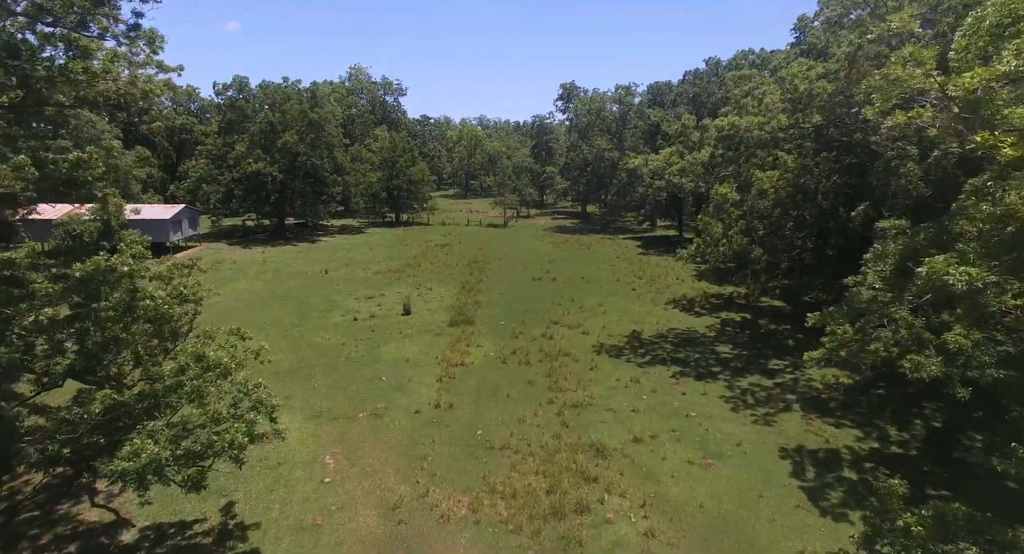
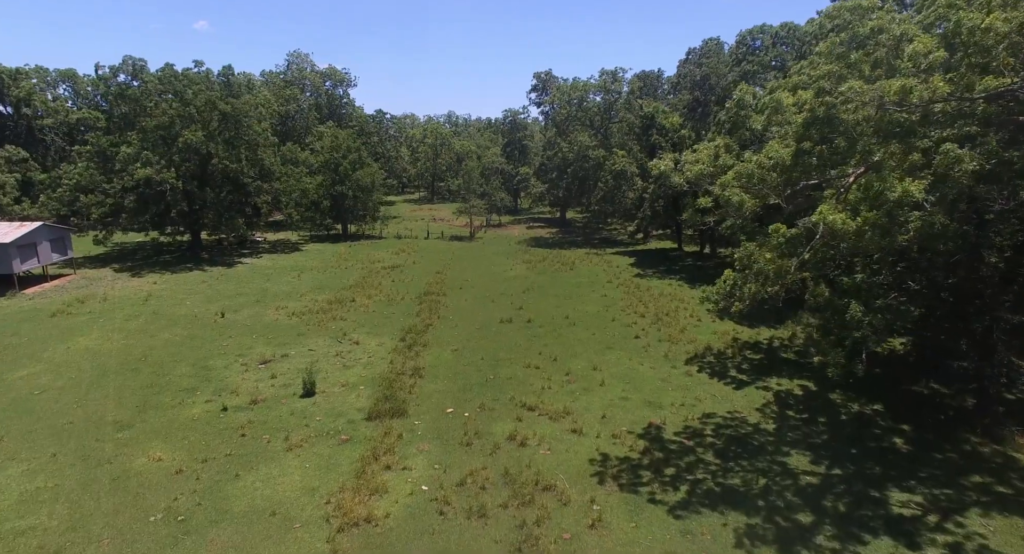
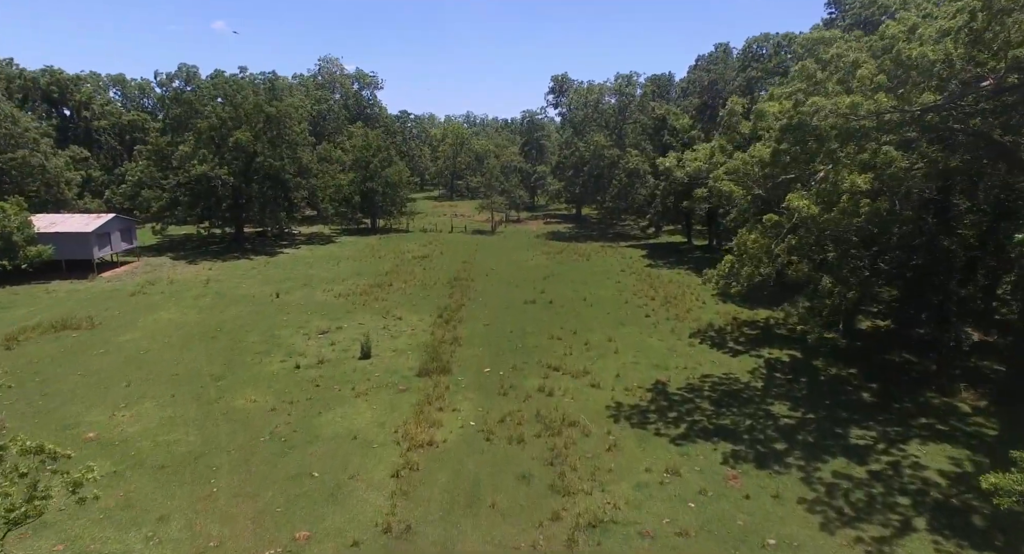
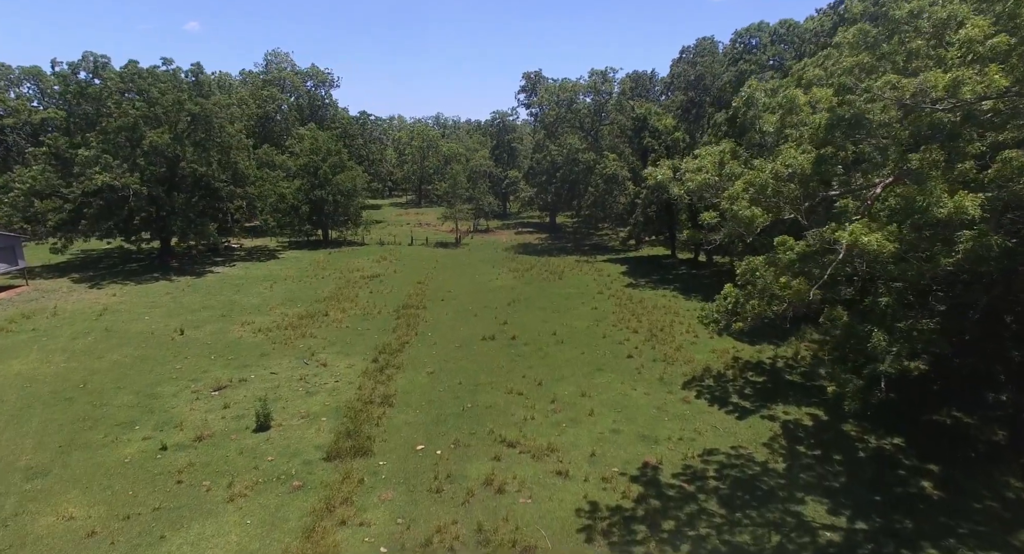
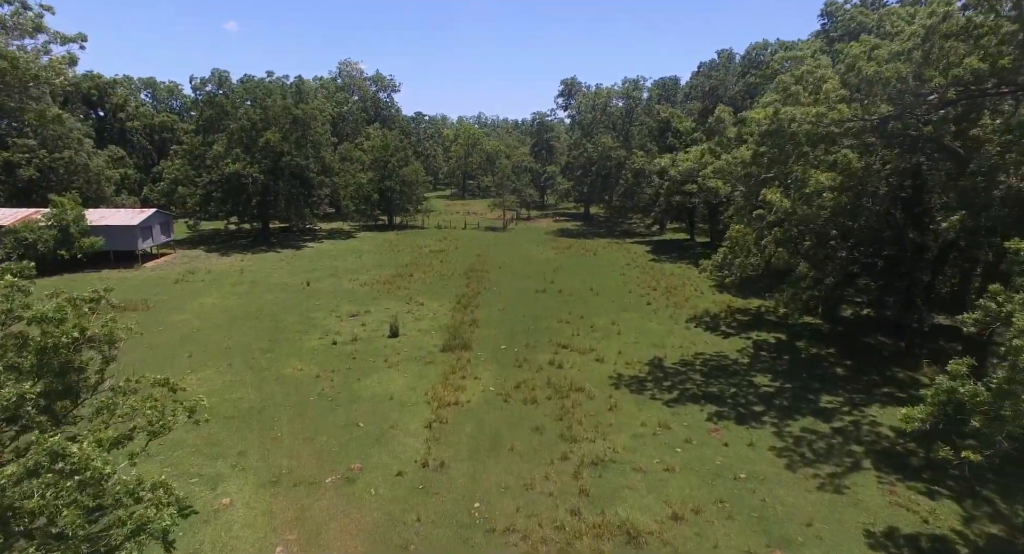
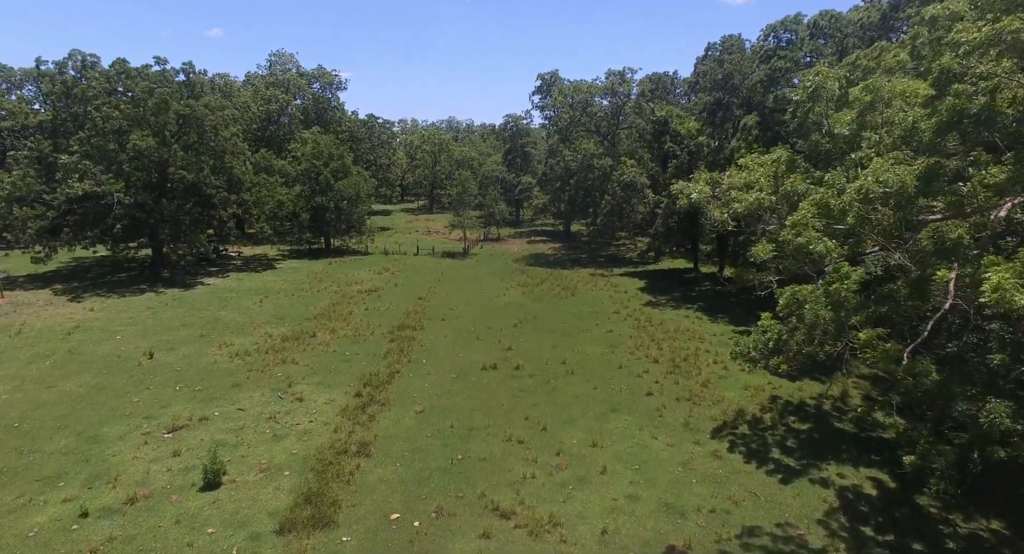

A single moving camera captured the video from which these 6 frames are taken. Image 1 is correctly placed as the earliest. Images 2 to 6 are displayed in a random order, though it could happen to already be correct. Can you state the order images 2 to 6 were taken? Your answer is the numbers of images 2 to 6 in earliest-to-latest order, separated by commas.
5, 3, 2, 4, 6
